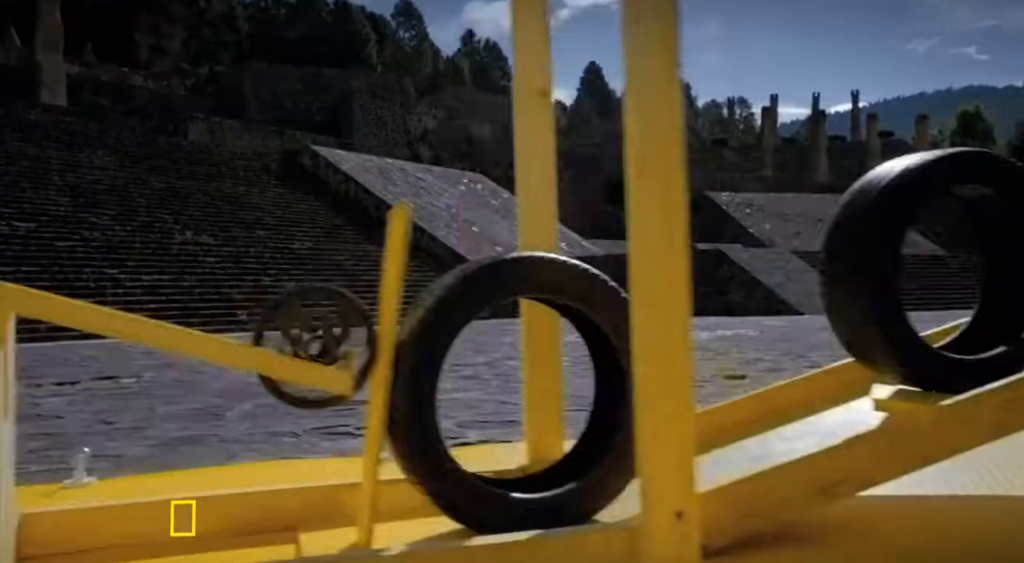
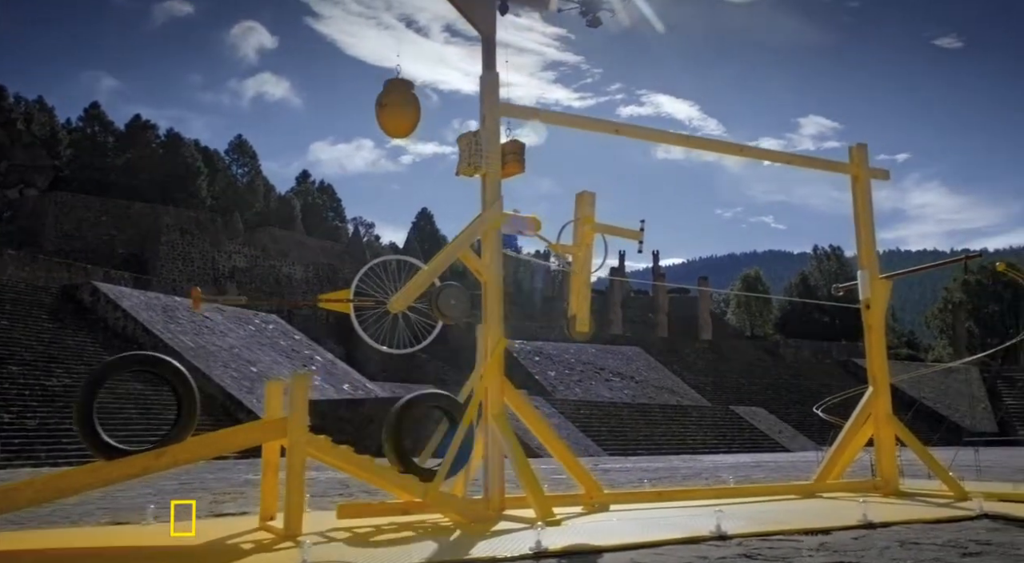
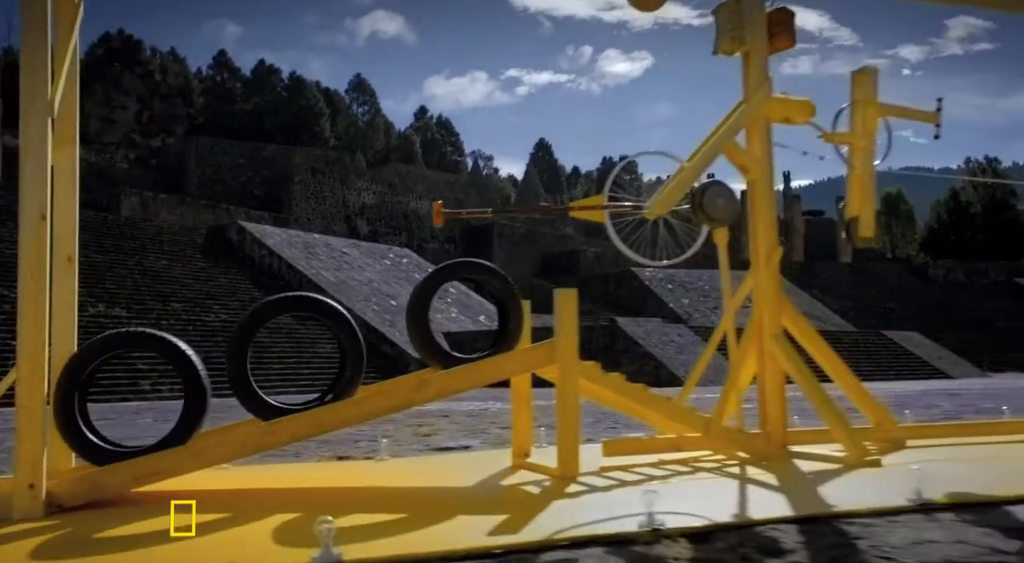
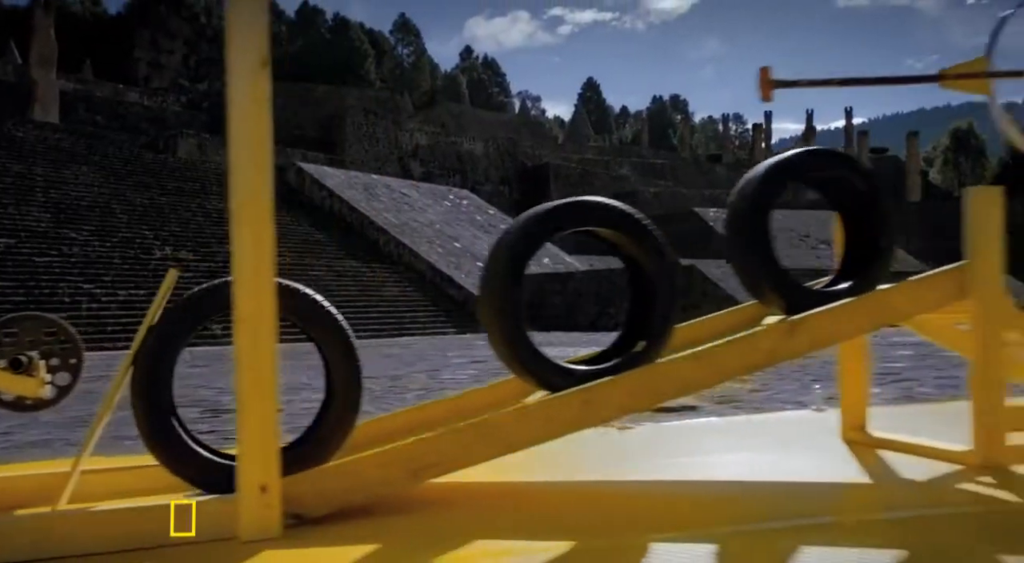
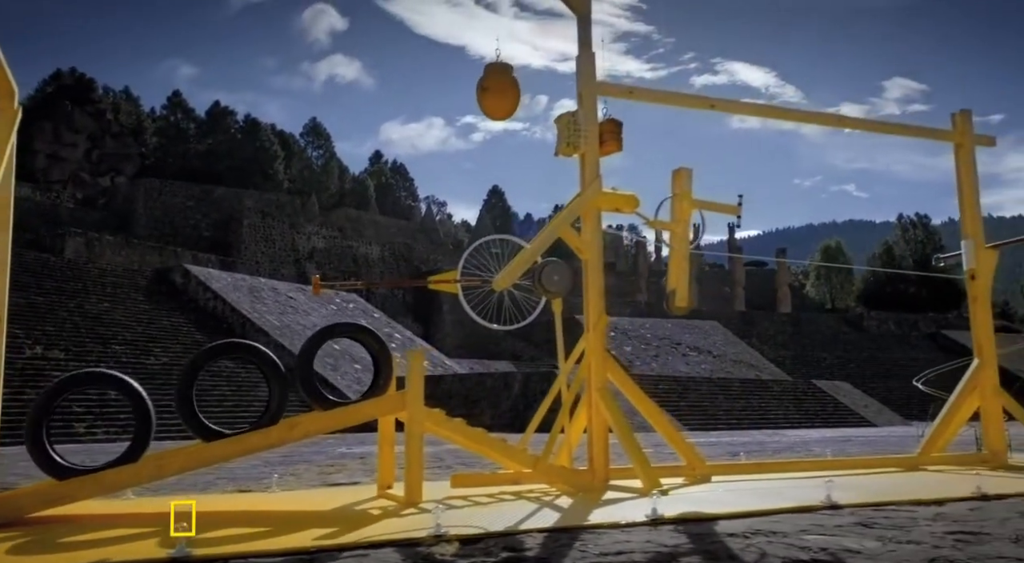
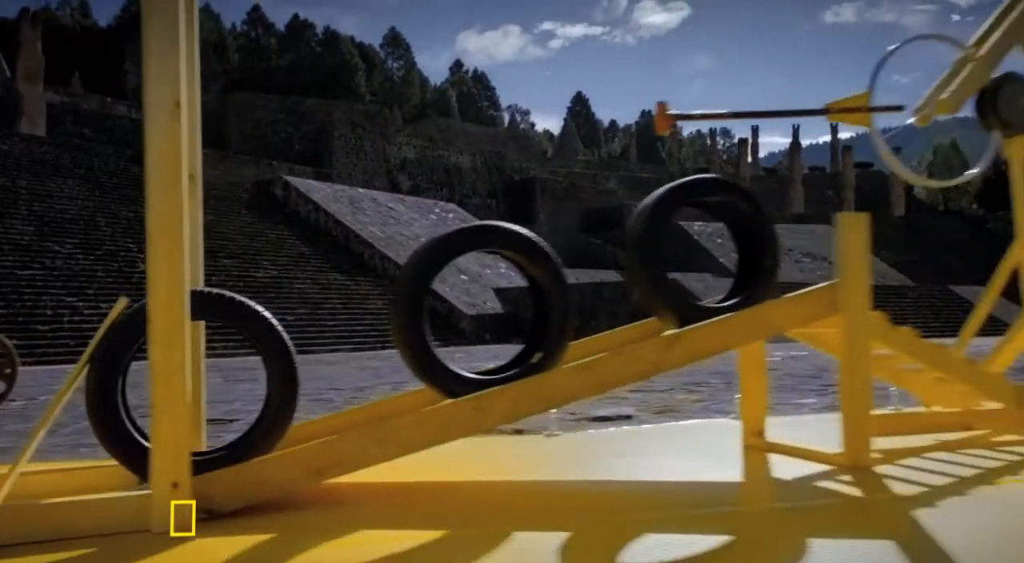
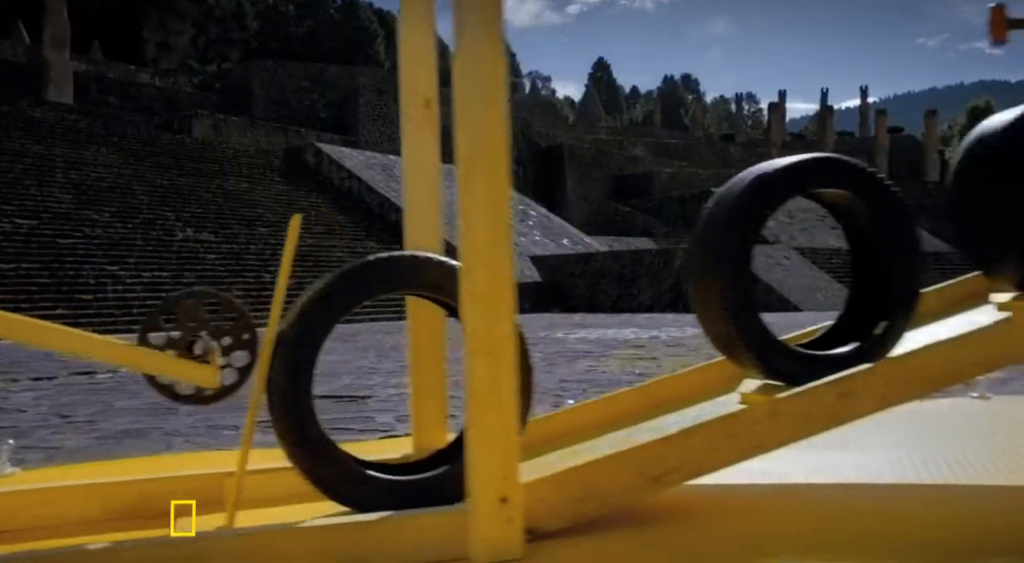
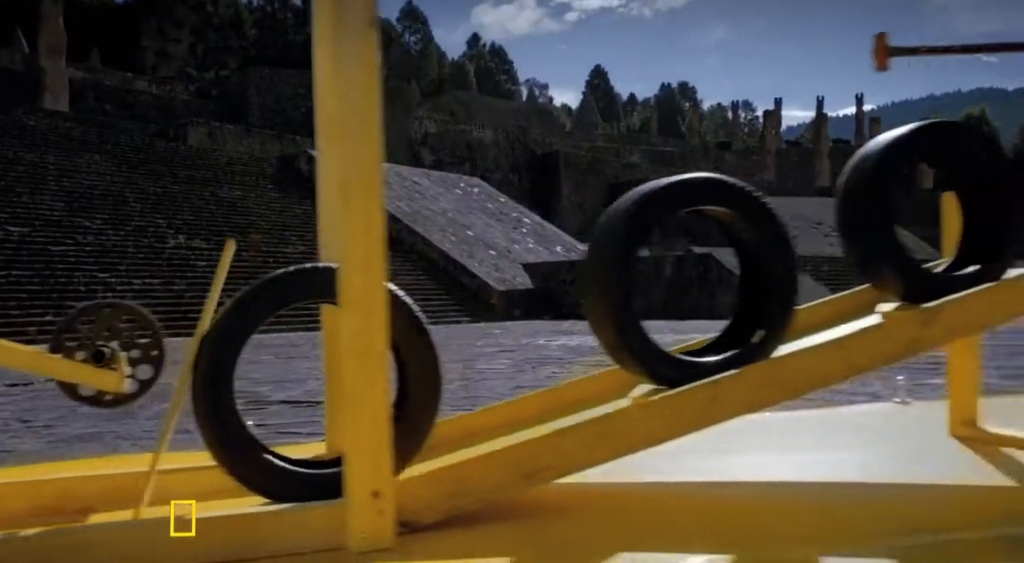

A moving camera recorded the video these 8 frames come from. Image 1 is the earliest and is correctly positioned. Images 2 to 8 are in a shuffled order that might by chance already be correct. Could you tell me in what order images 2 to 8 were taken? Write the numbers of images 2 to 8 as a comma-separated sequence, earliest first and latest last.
7, 8, 4, 6, 3, 5, 2
